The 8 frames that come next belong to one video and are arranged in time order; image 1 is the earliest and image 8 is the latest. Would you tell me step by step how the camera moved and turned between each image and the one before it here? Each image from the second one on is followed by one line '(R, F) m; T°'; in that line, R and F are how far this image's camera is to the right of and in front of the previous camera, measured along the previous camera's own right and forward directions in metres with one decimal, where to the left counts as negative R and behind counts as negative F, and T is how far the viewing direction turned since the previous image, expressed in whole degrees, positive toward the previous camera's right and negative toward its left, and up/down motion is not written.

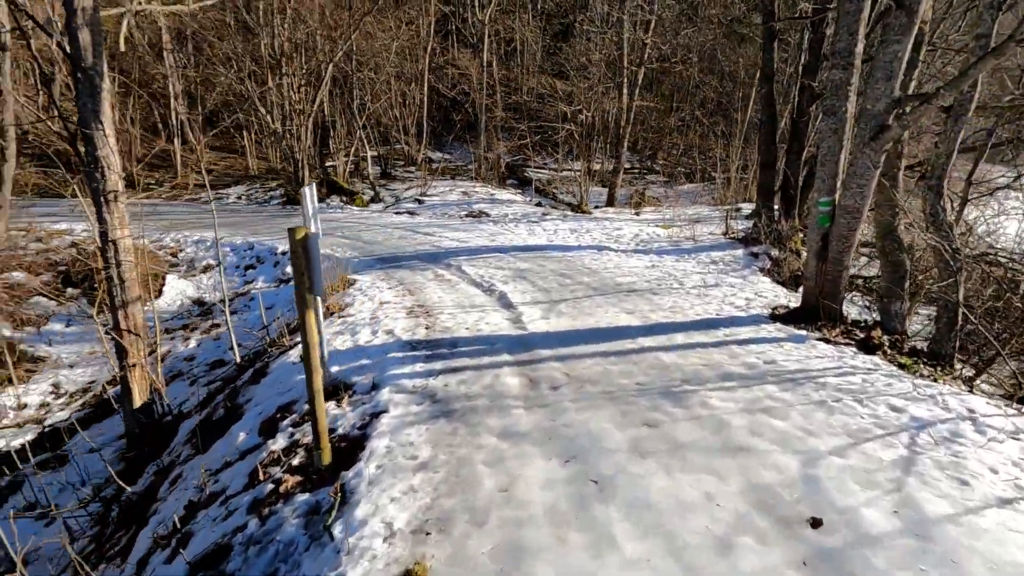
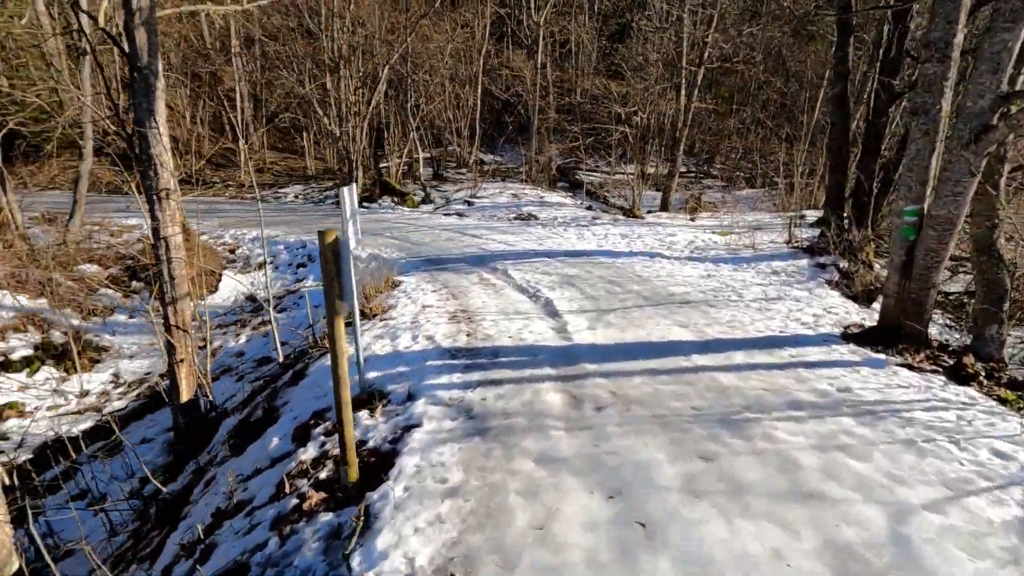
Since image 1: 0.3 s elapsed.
(0.0, +0.3) m; -5°
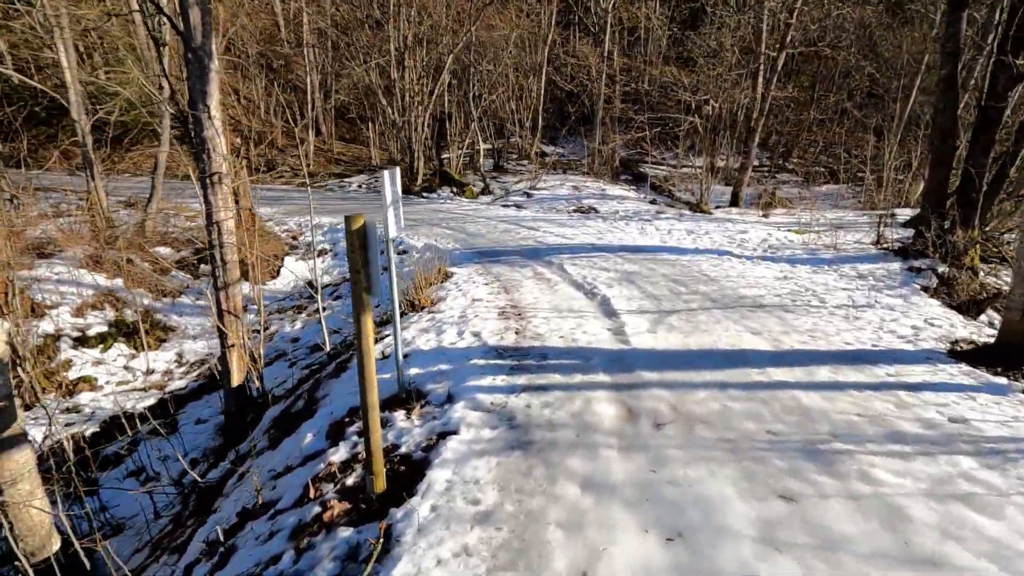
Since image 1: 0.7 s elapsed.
(0.0, +0.4) m; -6°
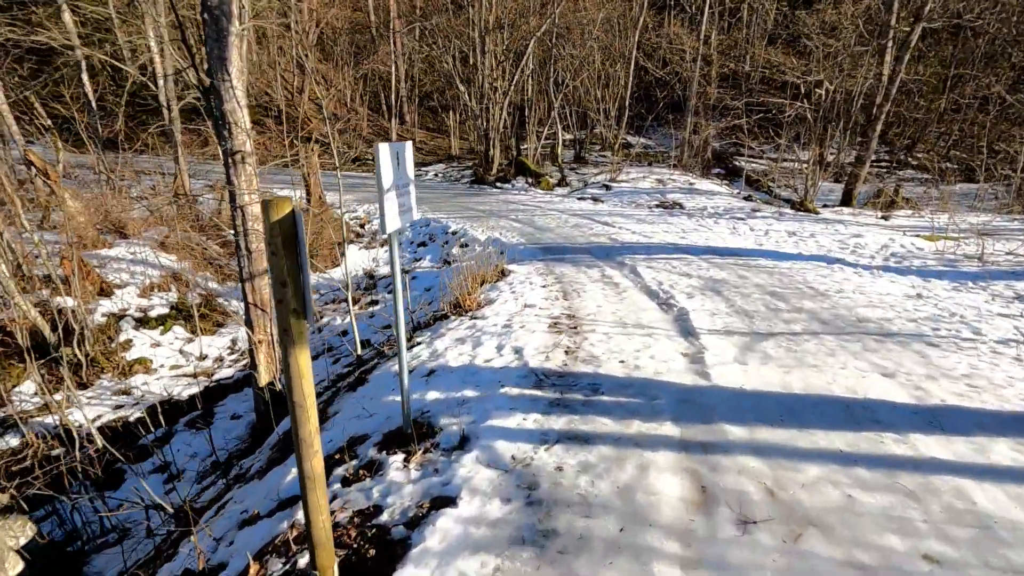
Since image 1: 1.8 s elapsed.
(+0.2, +1.0) m; -8°
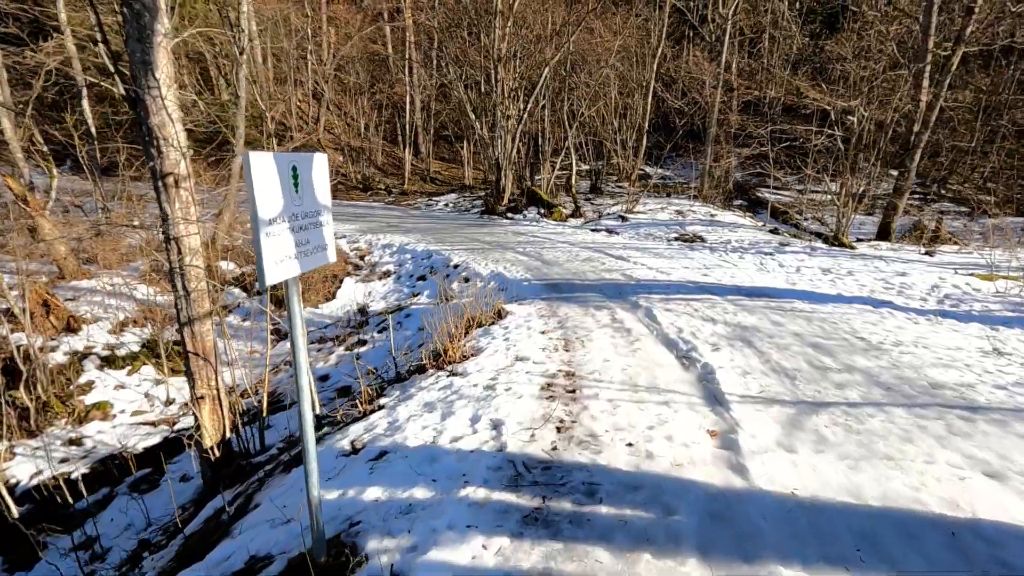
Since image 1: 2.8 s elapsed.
(+0.3, +0.9) m; -2°
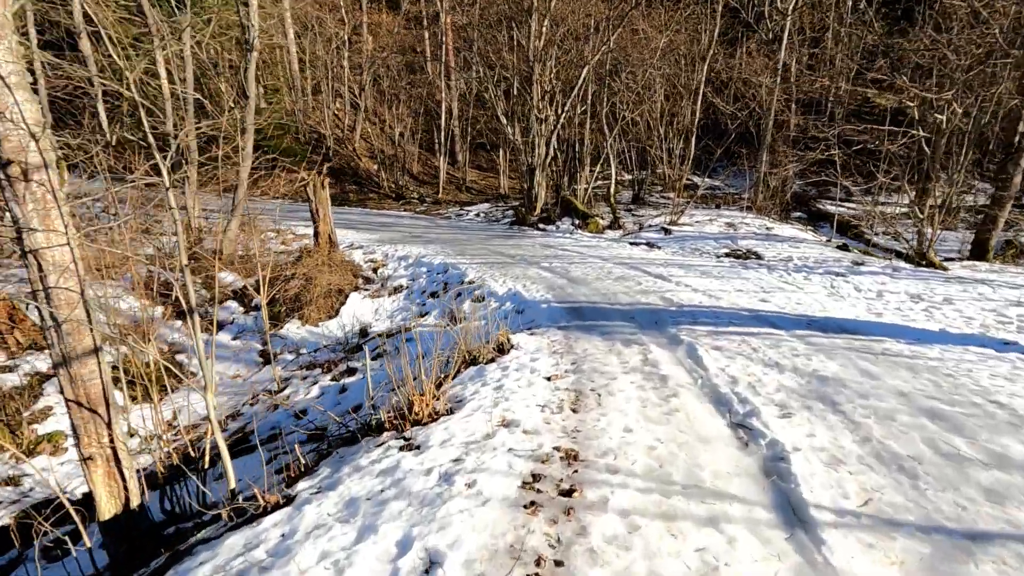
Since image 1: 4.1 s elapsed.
(+0.4, +1.3) m; -5°
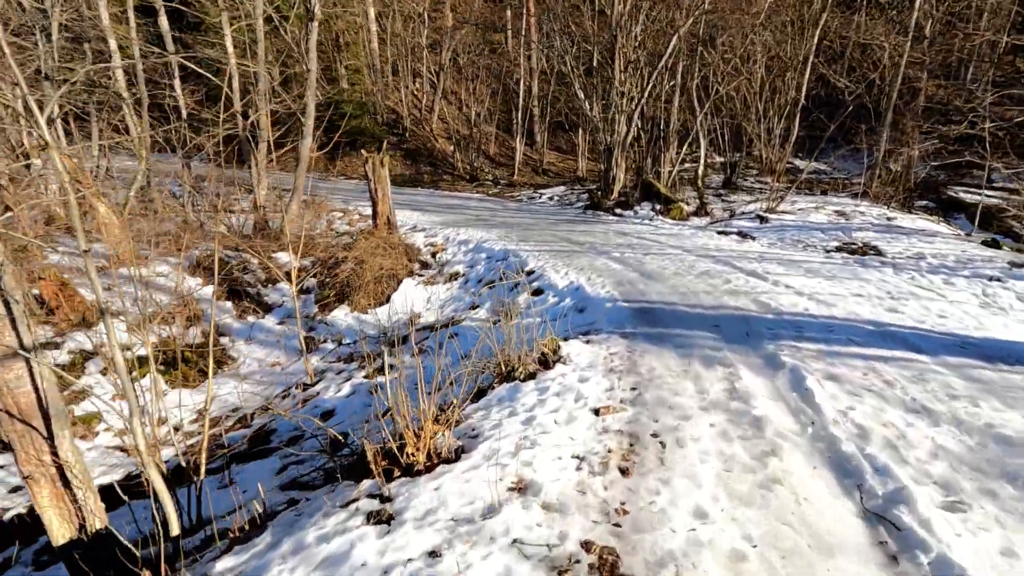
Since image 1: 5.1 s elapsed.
(+0.2, +1.1) m; -8°
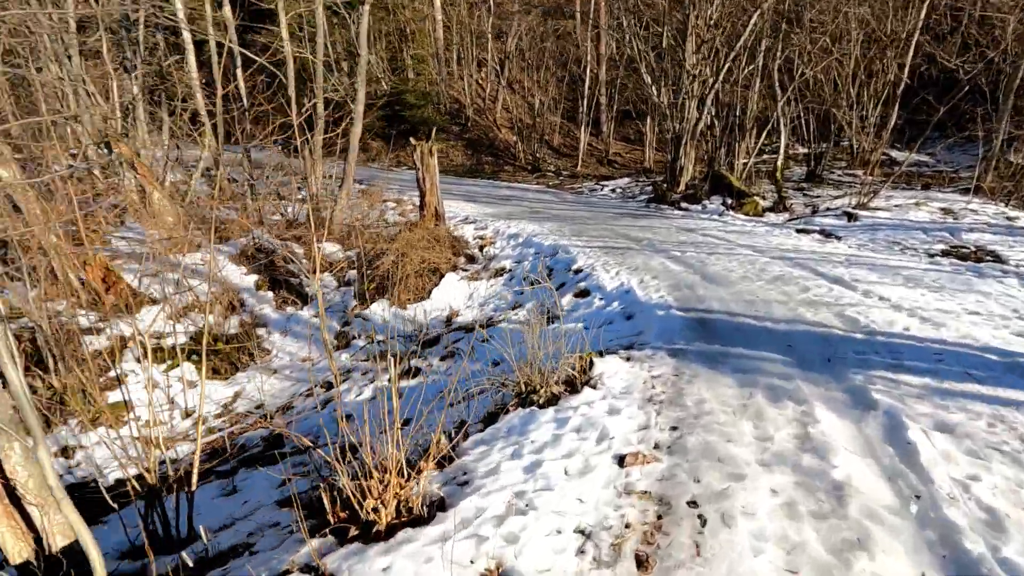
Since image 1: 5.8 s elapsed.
(+0.3, +0.7) m; -7°
